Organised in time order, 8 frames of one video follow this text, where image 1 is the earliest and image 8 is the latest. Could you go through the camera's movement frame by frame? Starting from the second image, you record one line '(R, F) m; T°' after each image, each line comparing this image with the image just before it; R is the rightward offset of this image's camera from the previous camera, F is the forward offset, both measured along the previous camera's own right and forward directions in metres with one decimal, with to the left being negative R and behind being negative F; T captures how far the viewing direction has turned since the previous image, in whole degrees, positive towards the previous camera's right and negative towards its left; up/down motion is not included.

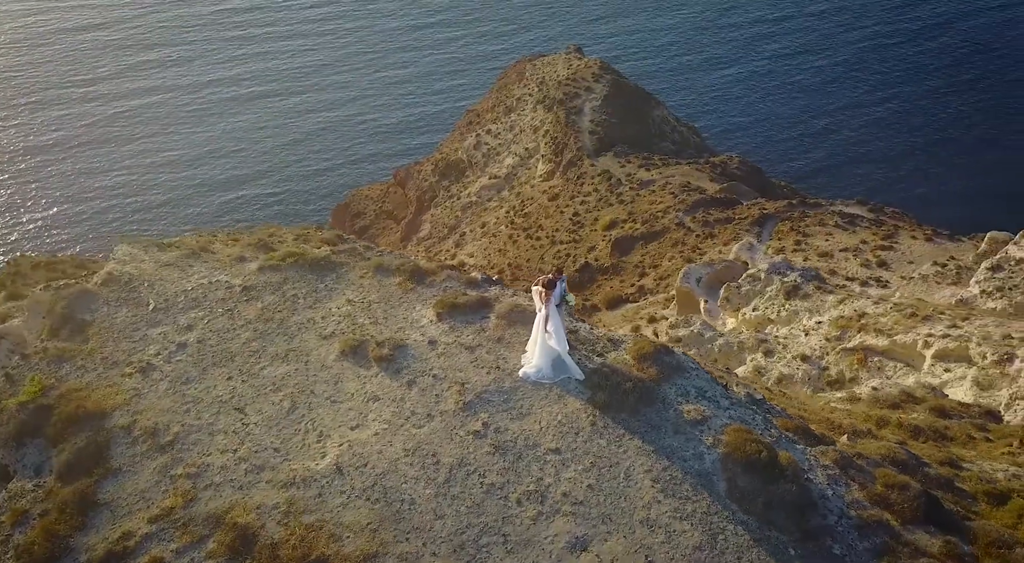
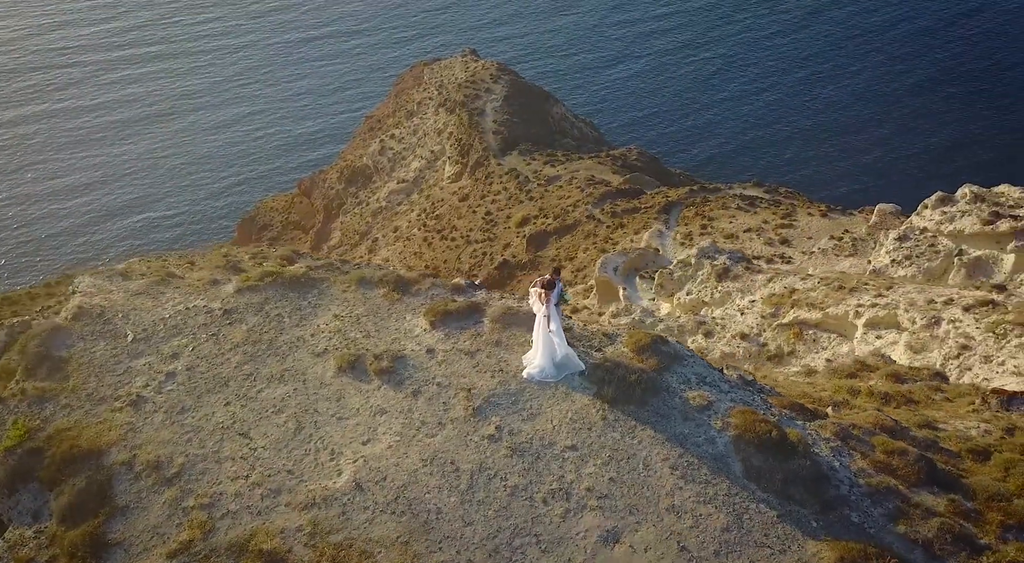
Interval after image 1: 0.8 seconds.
(-2.6, -0.2) m; +6°
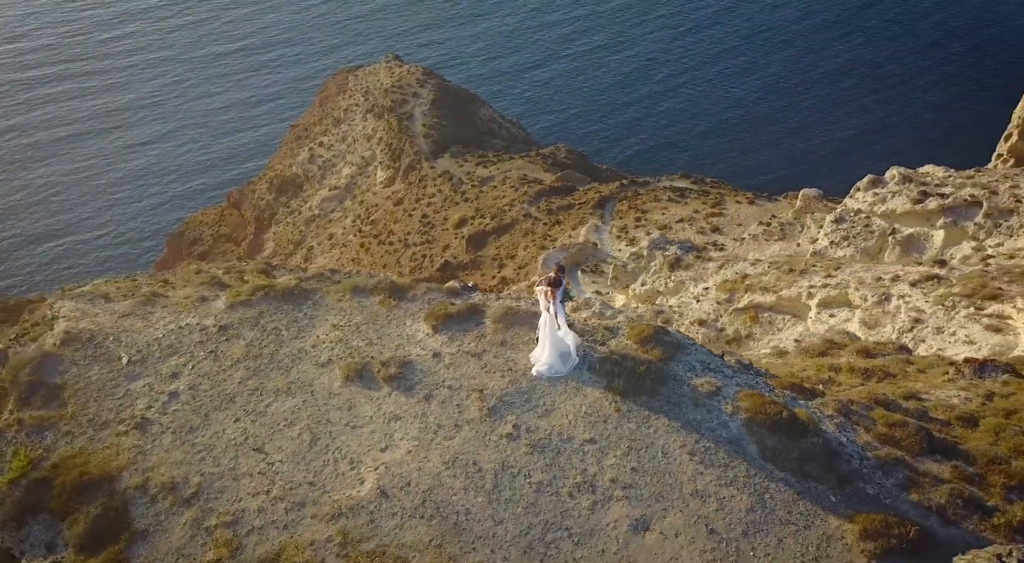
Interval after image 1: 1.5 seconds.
(-2.1, -0.2) m; +5°
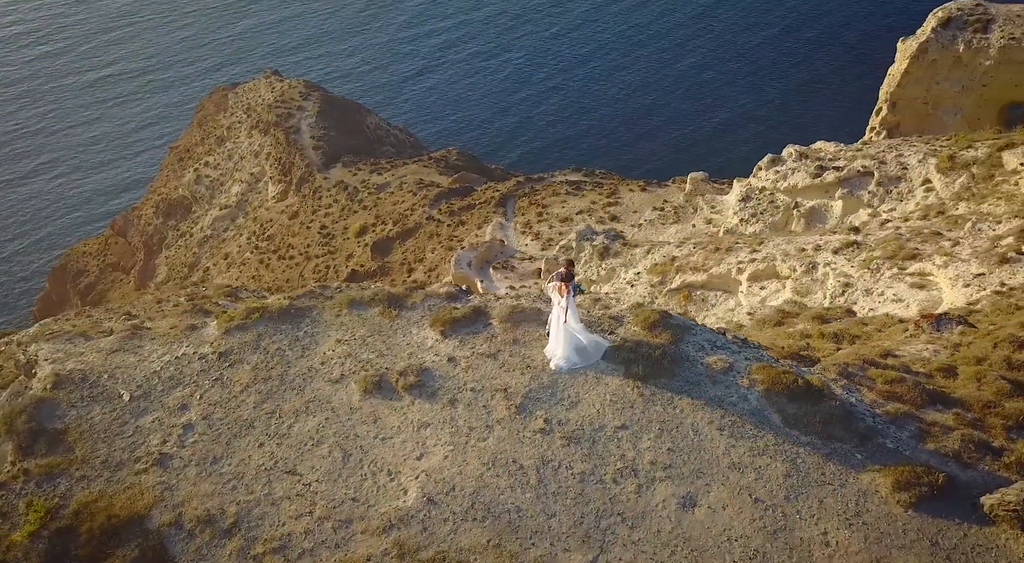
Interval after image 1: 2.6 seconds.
(-3.5, -0.1) m; +7°
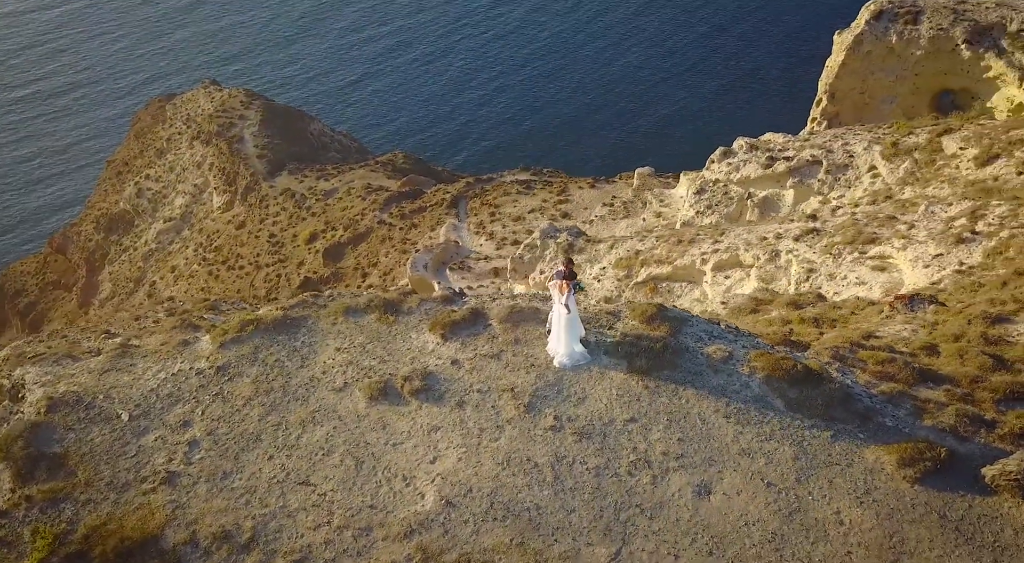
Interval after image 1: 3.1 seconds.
(-1.6, -0.1) m; +4°
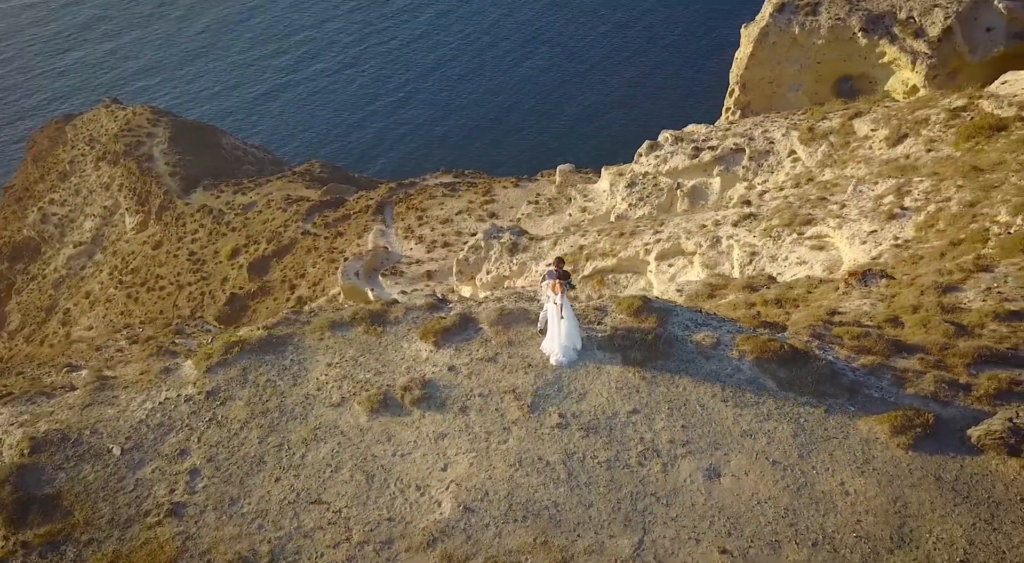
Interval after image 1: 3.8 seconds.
(-2.2, -0.1) m; +5°
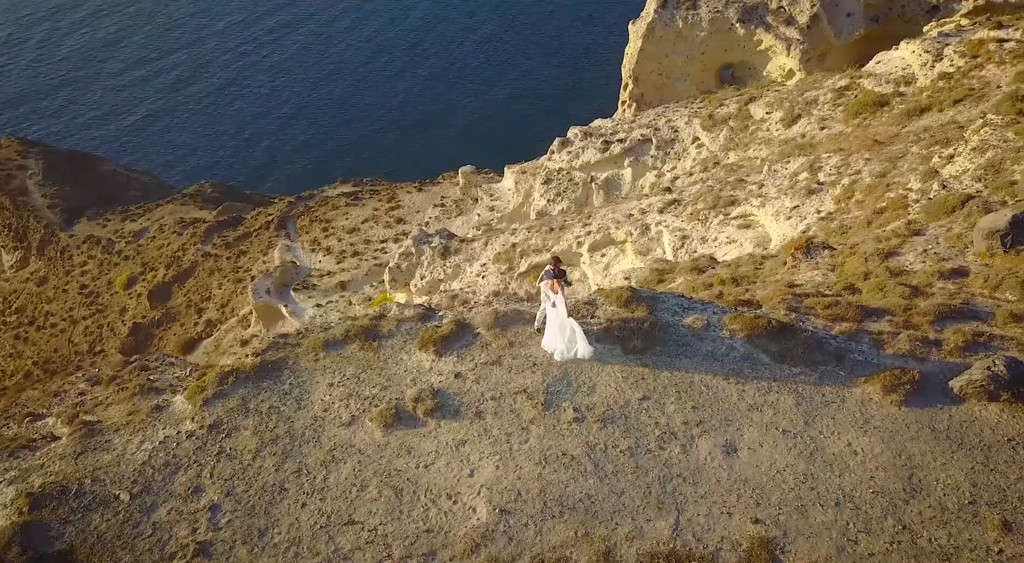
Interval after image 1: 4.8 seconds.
(-3.2, -0.1) m; +7°
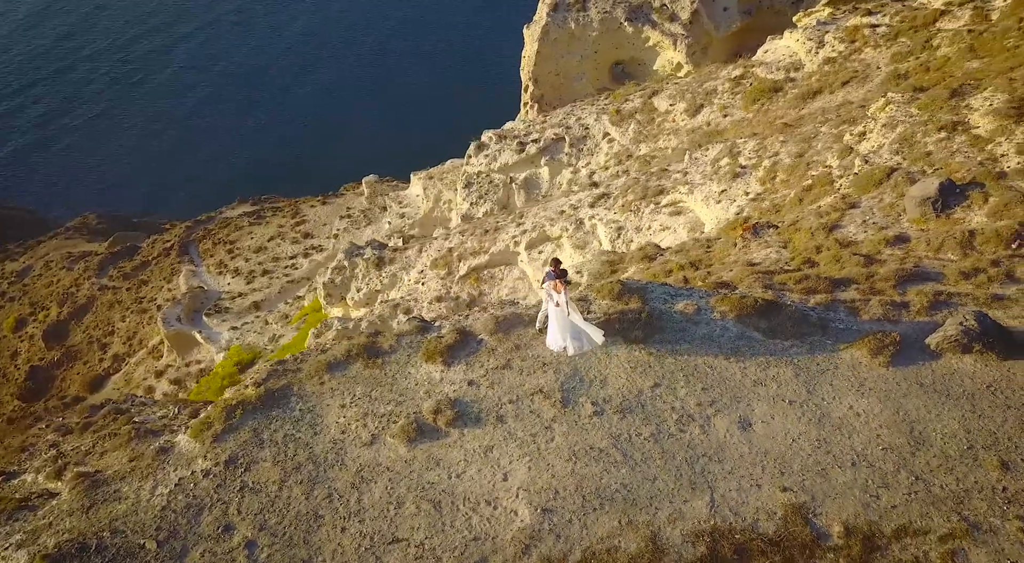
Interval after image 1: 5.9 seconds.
(-3.5, -0.1) m; +7°
